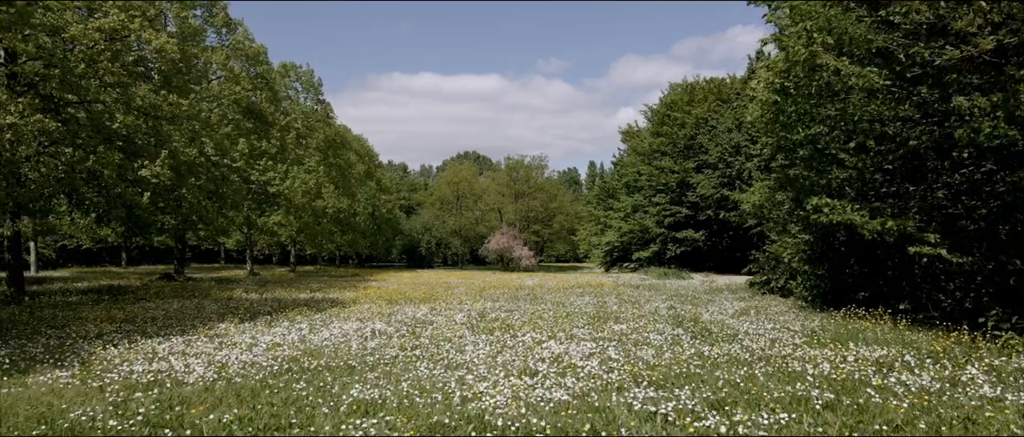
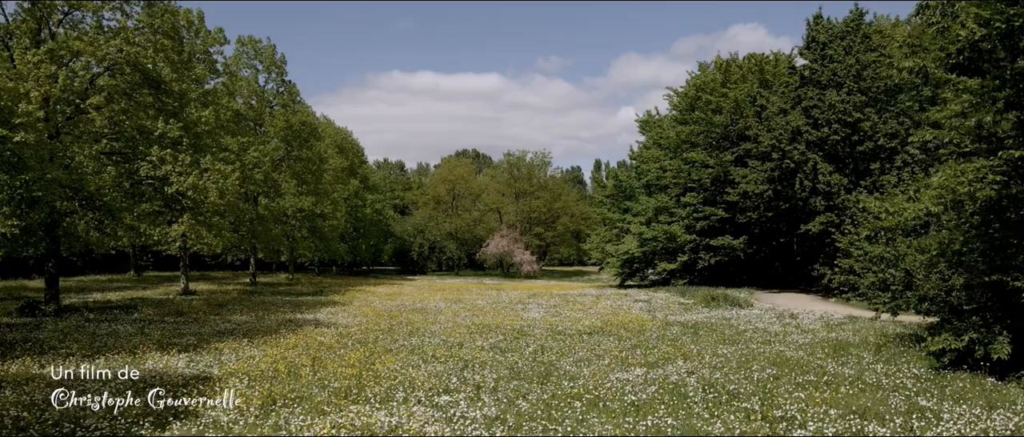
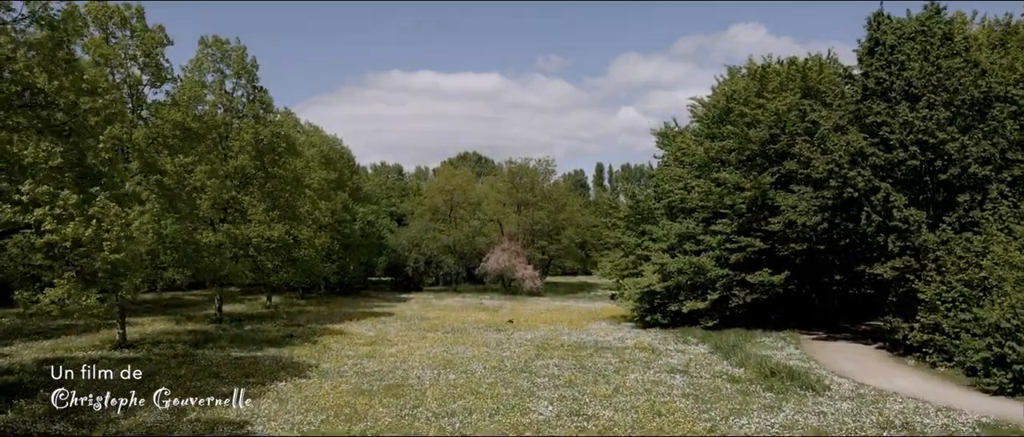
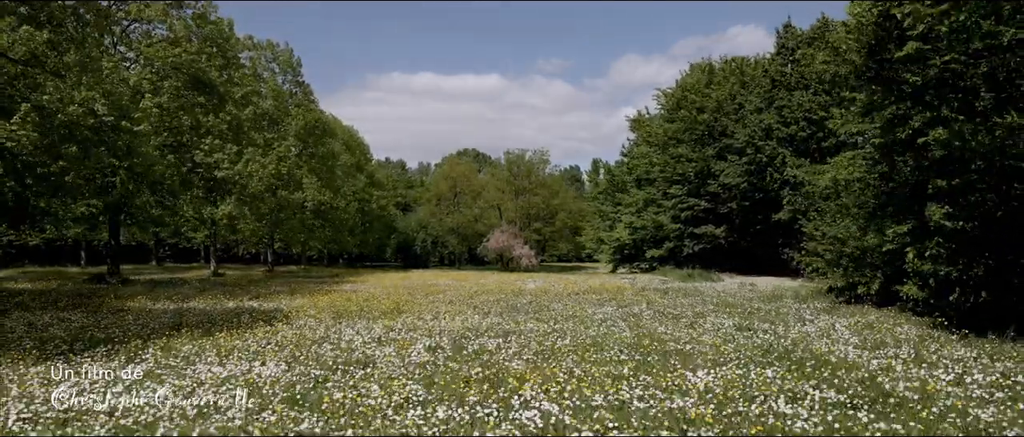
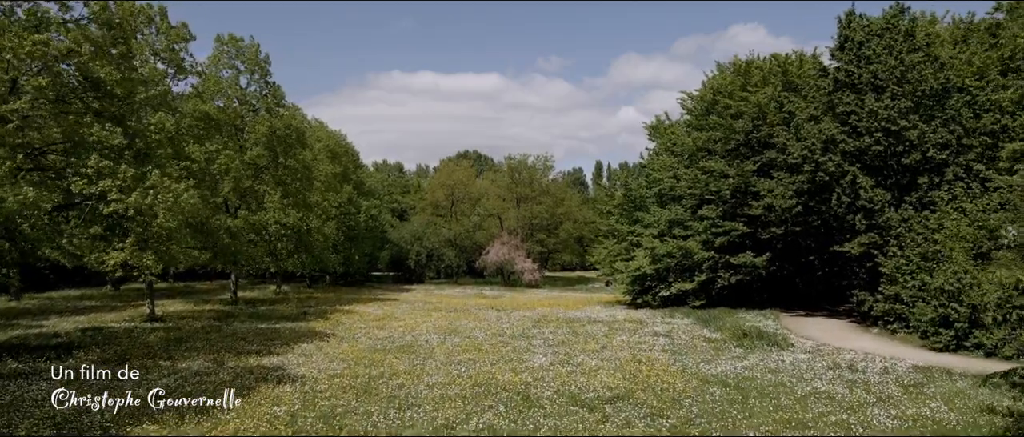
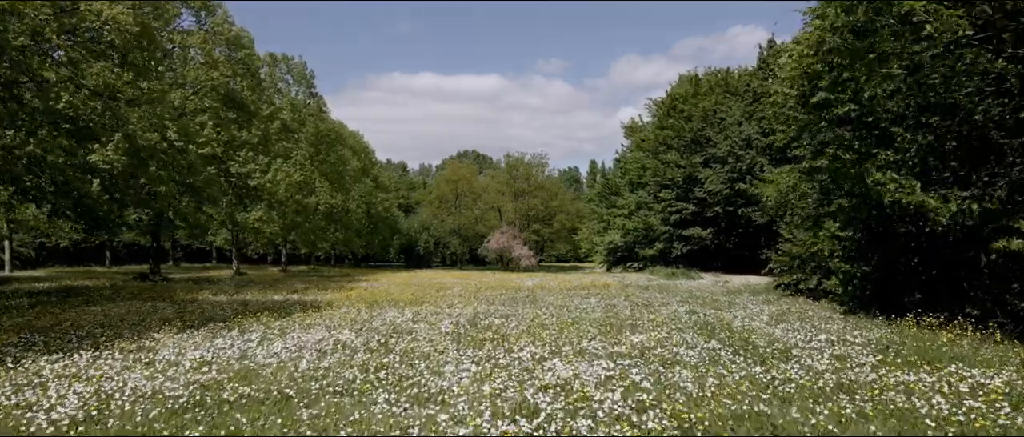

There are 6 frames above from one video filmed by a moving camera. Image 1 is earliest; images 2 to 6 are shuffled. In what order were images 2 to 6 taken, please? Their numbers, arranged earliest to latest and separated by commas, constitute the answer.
6, 4, 2, 5, 3
